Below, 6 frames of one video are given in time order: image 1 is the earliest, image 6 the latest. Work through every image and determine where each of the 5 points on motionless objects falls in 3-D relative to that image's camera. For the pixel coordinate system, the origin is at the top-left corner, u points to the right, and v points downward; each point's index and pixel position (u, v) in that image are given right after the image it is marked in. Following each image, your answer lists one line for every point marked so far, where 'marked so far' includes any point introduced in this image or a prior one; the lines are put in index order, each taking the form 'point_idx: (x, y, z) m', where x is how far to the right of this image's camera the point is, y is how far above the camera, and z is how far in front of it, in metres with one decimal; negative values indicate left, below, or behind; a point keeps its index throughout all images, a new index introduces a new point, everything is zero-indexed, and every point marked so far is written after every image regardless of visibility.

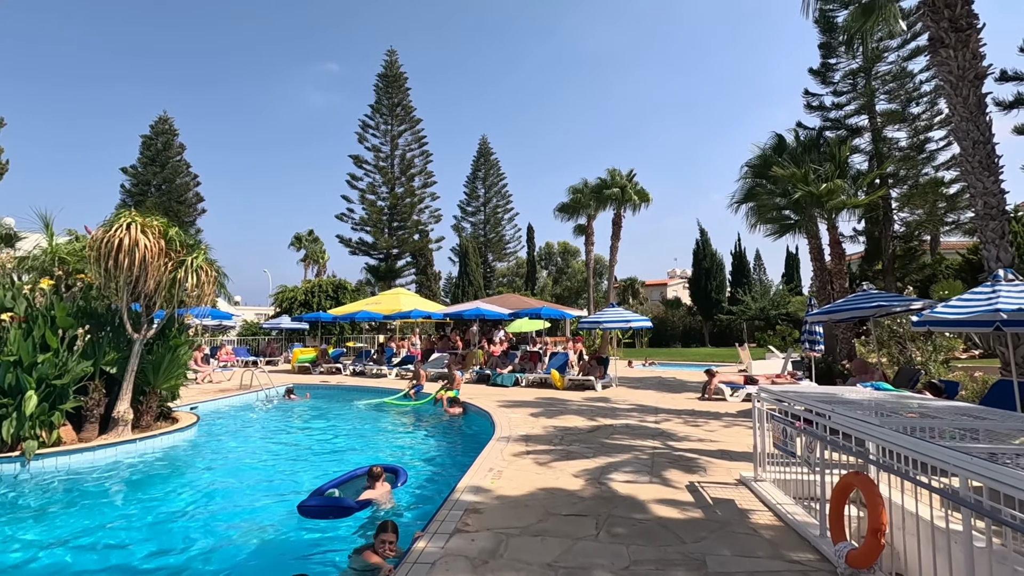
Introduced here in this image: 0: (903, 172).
0: (+10.0, +2.9, +13.3) m
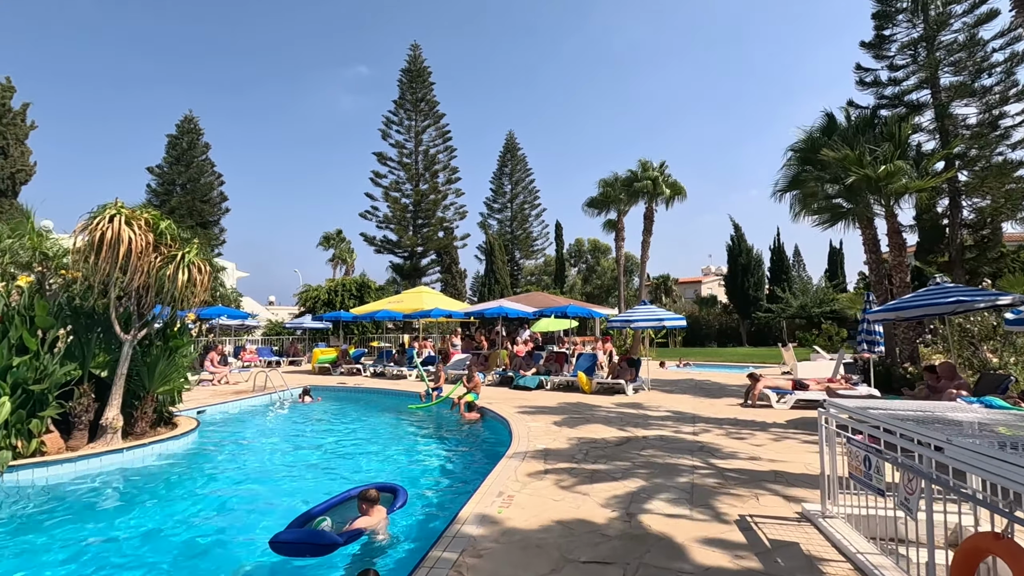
0: (+10.5, +3.1, +11.9) m
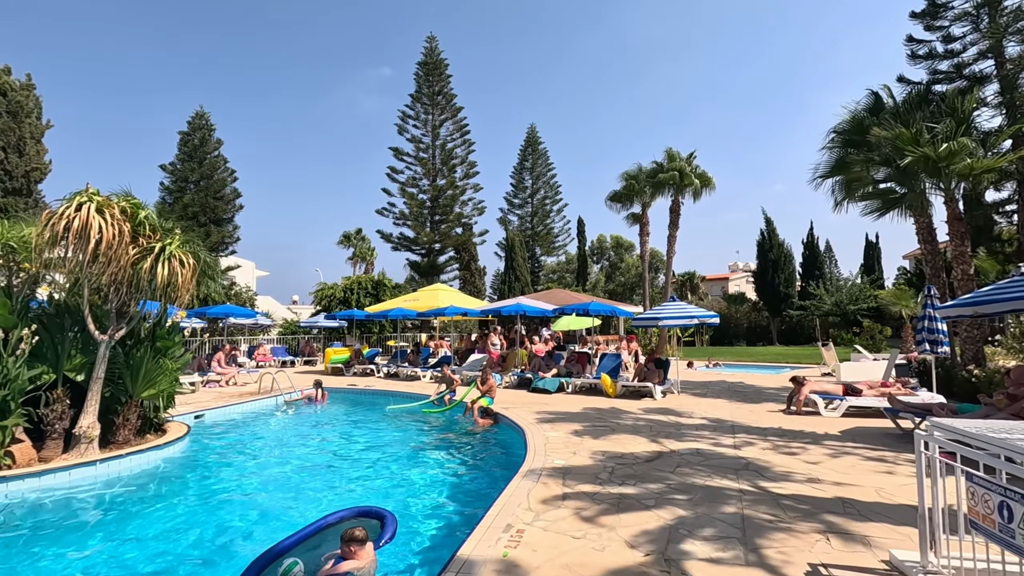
0: (+10.8, +3.2, +10.7) m
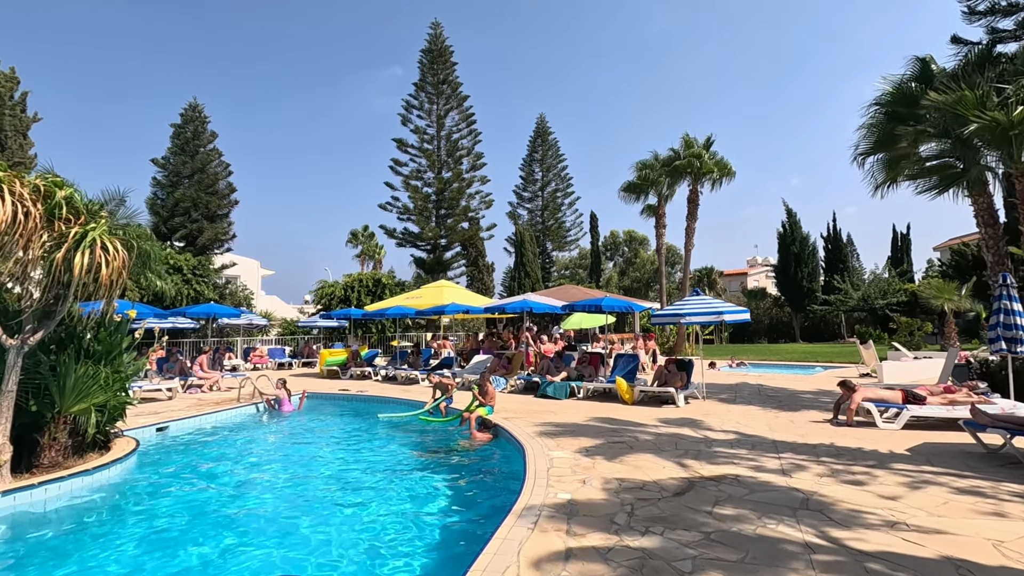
0: (+10.9, +3.4, +9.2) m
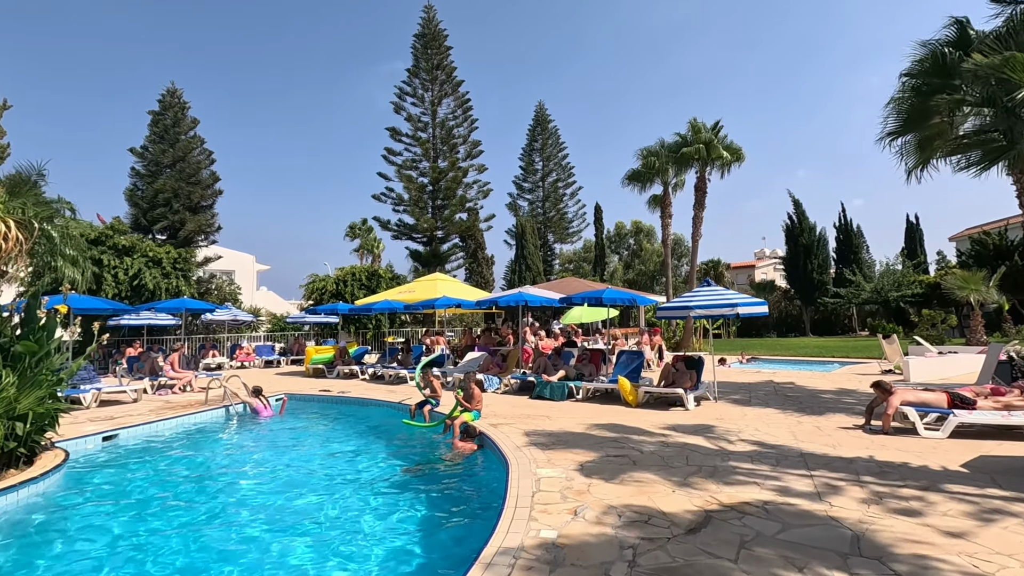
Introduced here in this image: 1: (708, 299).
0: (+10.7, +3.6, +8.2) m
1: (+3.7, -0.2, +10.0) m
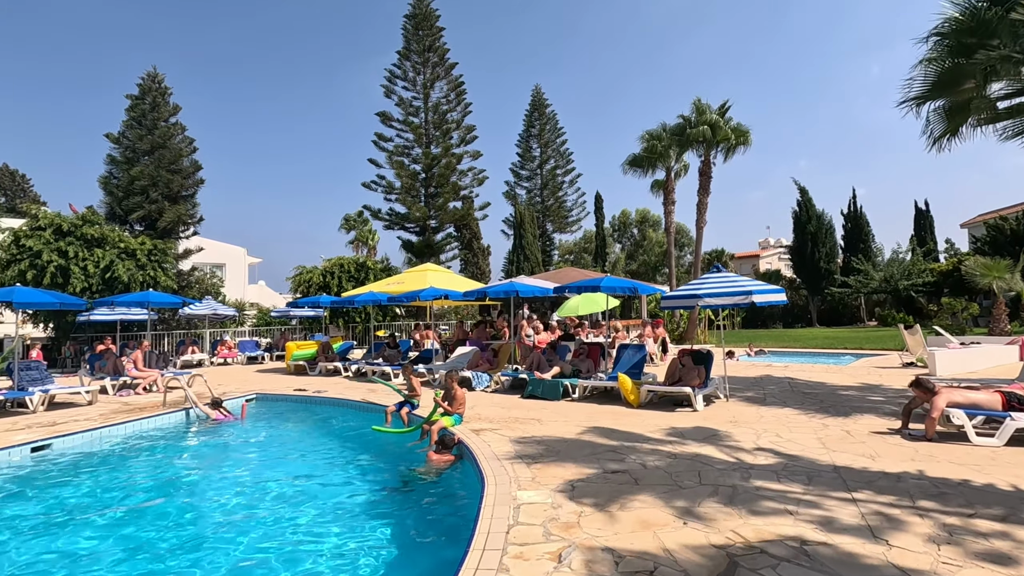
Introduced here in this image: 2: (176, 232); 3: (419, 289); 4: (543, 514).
0: (+10.5, +3.9, +7.2) m
1: (+3.6, 0.0, +9.1) m
2: (-12.7, +2.1, +19.8) m
3: (-2.5, 0.0, +14.5) m
4: (+0.2, -1.6, +3.7) m
